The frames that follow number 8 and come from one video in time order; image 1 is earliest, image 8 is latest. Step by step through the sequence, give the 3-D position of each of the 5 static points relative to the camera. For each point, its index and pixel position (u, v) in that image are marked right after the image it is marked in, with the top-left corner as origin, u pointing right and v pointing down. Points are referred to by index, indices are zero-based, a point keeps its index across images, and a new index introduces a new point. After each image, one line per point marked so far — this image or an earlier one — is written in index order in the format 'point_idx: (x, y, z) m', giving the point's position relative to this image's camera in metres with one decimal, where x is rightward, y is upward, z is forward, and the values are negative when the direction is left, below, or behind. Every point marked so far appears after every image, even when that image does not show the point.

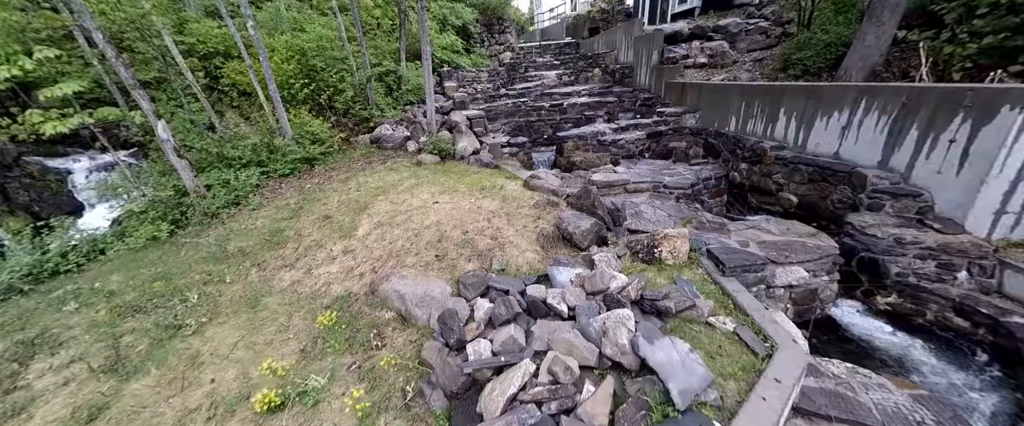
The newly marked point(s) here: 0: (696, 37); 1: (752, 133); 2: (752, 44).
0: (+4.3, +4.1, +8.3) m
1: (+3.4, +1.1, +4.9) m
2: (+5.0, +3.6, +7.4) m
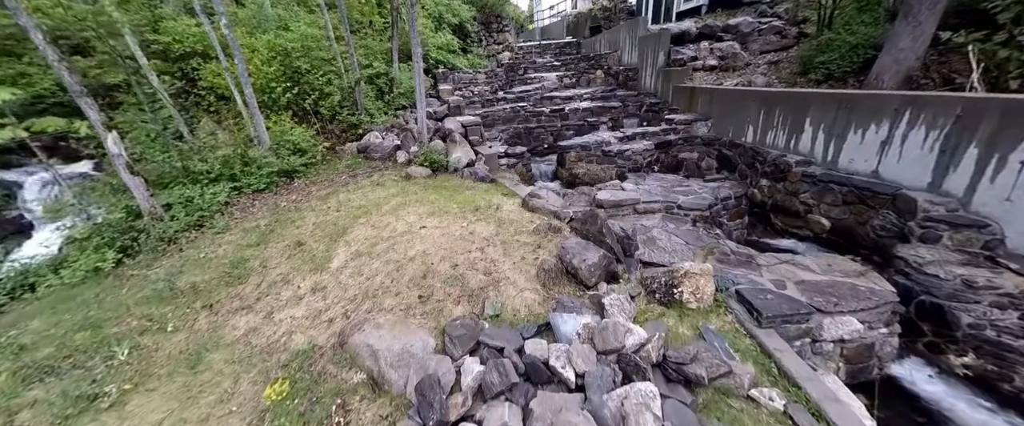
0: (+4.3, +3.9, +7.9) m
1: (+3.3, +0.9, +4.5) m
2: (+5.0, +3.3, +6.9) m
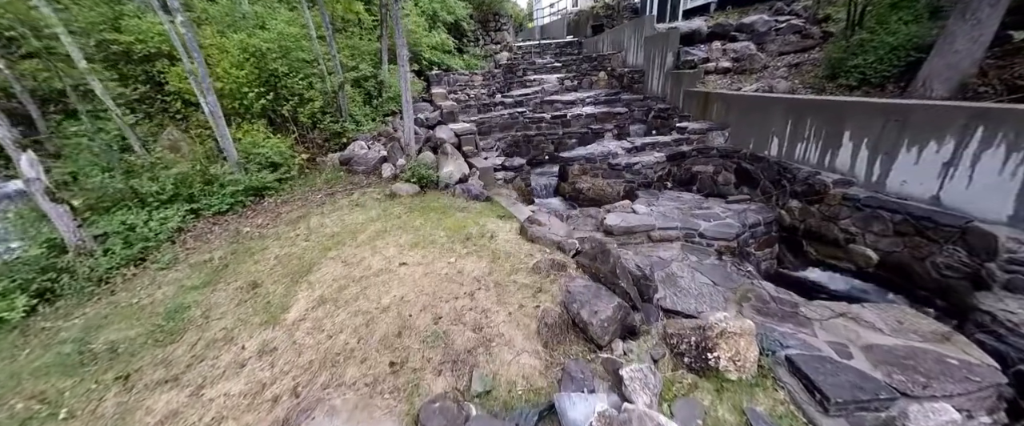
0: (+4.3, +3.7, +7.4) m
1: (+3.3, +0.6, +4.0) m
2: (+5.0, +3.1, +6.4) m
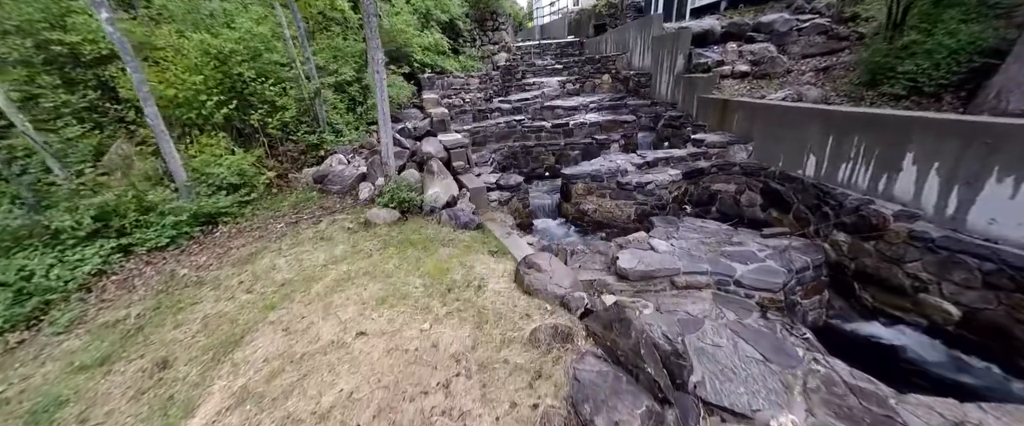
0: (+4.2, +3.3, +6.8) m
1: (+3.2, +0.3, +3.4) m
2: (+4.9, +2.7, +5.8) m
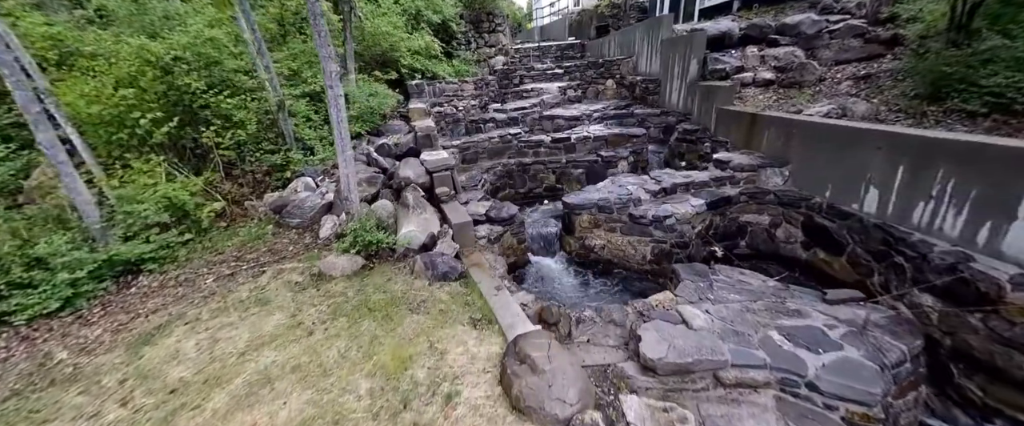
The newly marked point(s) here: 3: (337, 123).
0: (+4.1, +2.9, +6.1) m
1: (+3.2, -0.1, +2.7) m
2: (+4.8, +2.3, +5.1) m
3: (-1.5, +0.7, +3.0) m
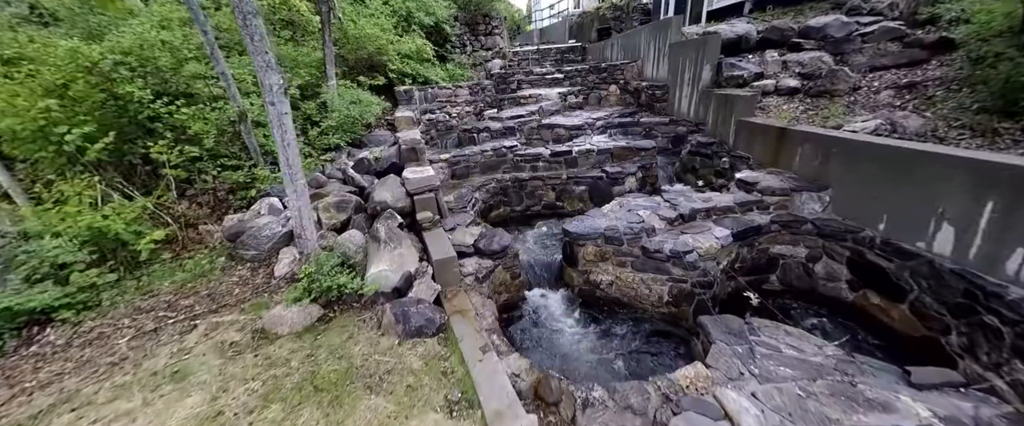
0: (+4.0, +2.6, +5.5) m
1: (+3.1, -0.4, +2.1) m
2: (+4.7, +2.0, +4.5) m
3: (-1.5, +0.5, +2.5) m
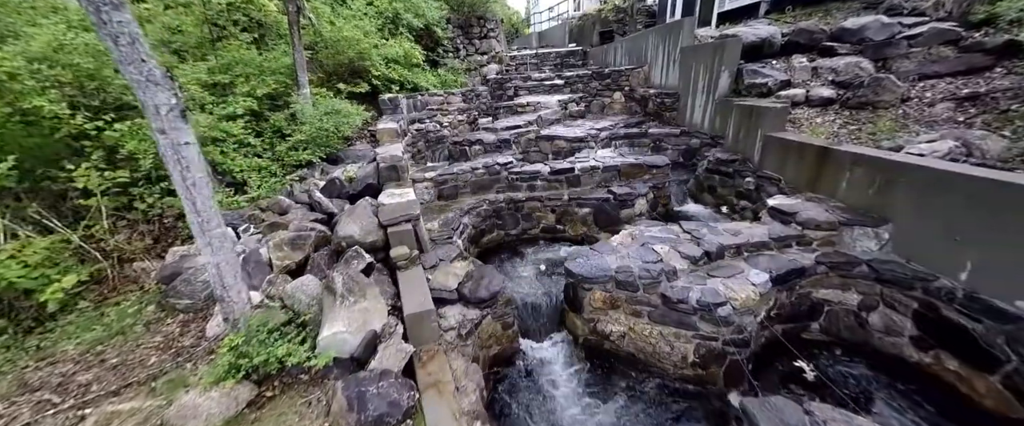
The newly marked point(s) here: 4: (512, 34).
0: (+4.0, +2.3, +5.0) m
1: (+3.0, -0.7, +1.5) m
2: (+4.7, +1.7, +4.0) m
3: (-1.6, +0.2, +1.9) m
4: (0.0, +7.6, +15.0) m
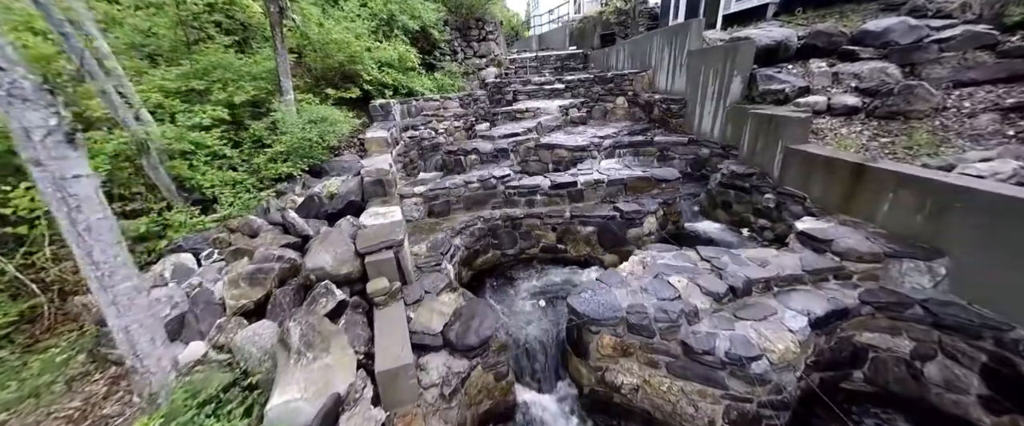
0: (+3.9, +2.1, +4.6) m
1: (+3.0, -0.9, +1.1) m
2: (+4.6, +1.5, +3.6) m
3: (-1.6, 0.0, +1.5) m
4: (0.0, +7.3, +14.7) m
